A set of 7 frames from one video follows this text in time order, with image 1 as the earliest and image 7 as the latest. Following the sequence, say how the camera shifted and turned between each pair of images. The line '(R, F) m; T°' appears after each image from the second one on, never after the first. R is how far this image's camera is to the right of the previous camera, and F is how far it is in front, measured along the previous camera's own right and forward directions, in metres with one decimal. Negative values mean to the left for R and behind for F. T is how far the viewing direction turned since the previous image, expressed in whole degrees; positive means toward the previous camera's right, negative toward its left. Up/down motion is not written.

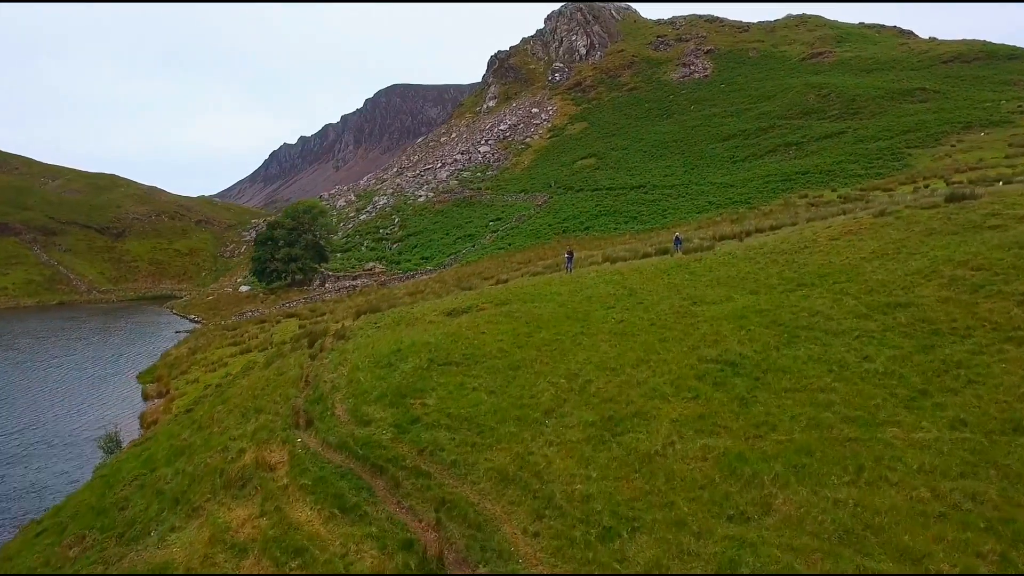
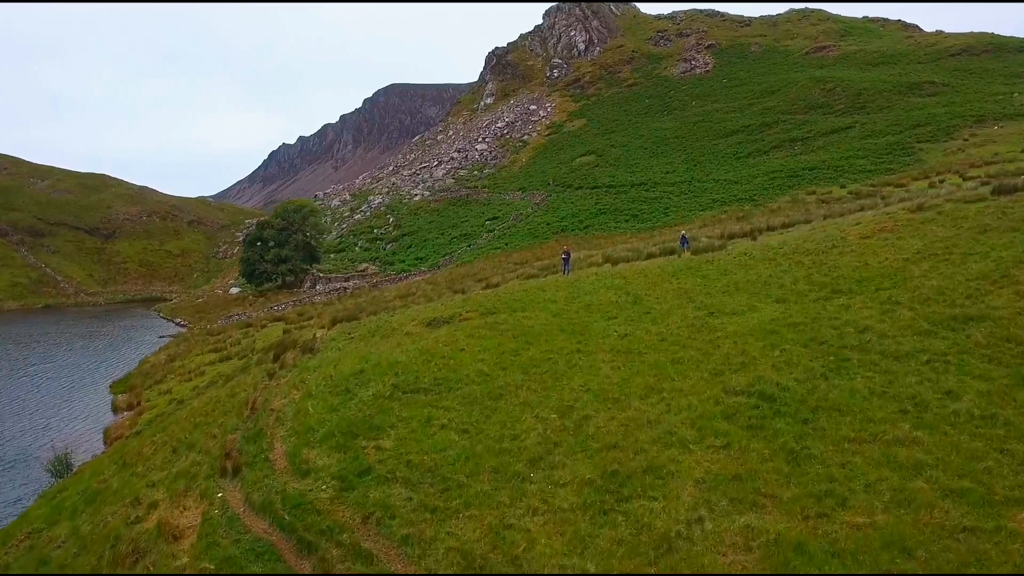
(+0.2, +2.0) m; 0°
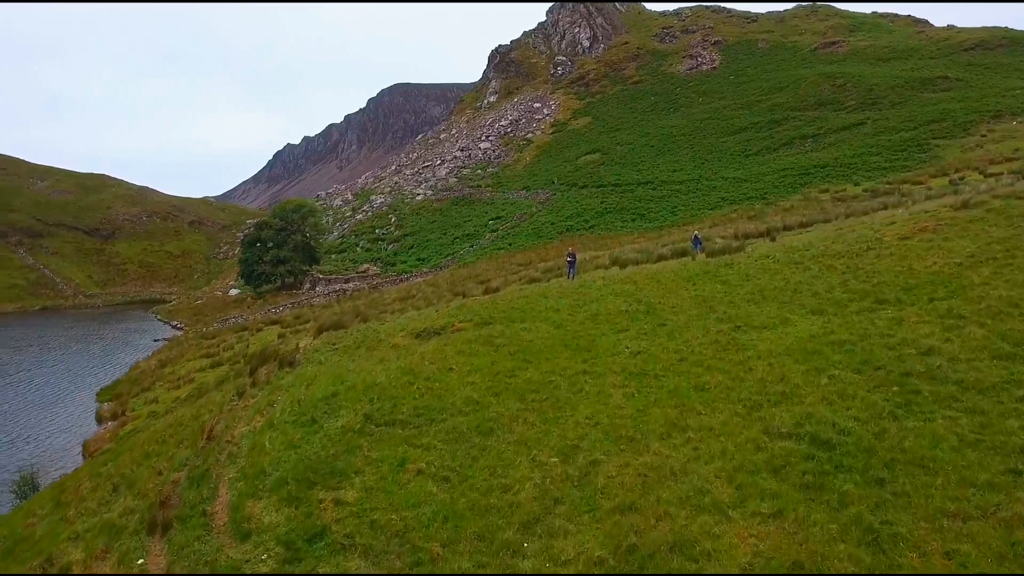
(+0.1, +1.5) m; 0°
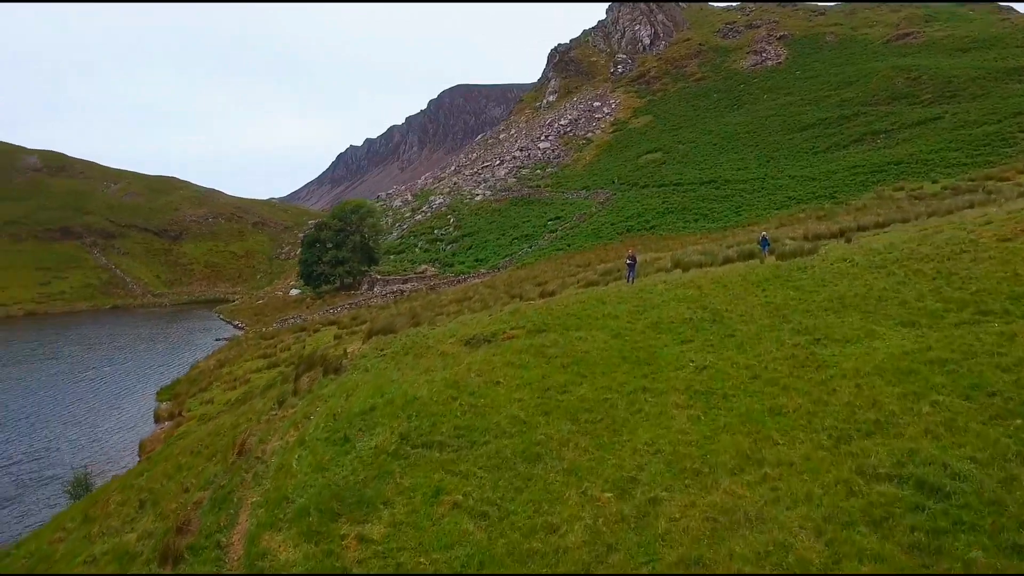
(+0.1, +0.8) m; -4°
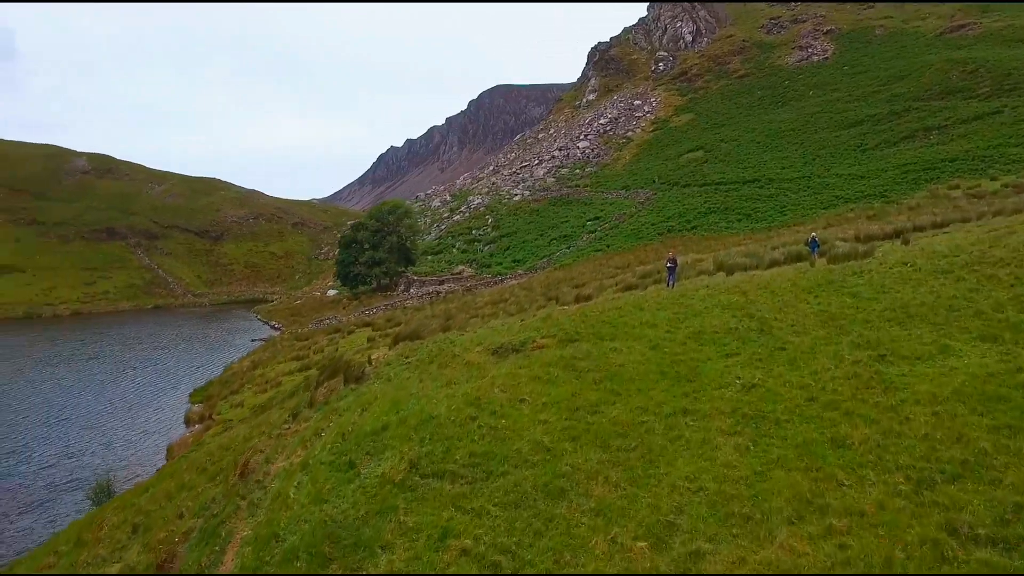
(+0.1, +0.8) m; -3°
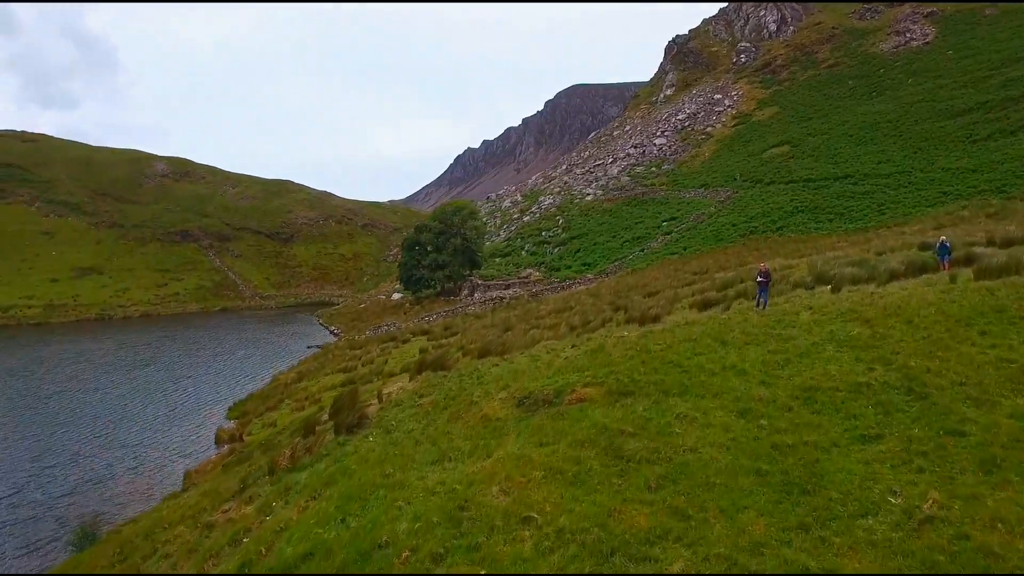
(+0.5, +3.2) m; -5°
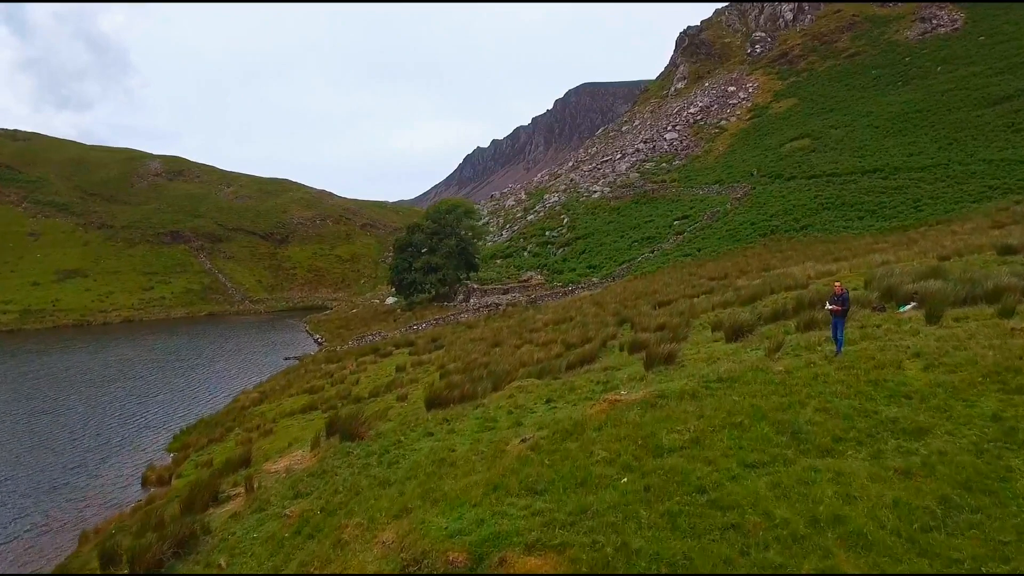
(+0.7, +4.4) m; -1°
